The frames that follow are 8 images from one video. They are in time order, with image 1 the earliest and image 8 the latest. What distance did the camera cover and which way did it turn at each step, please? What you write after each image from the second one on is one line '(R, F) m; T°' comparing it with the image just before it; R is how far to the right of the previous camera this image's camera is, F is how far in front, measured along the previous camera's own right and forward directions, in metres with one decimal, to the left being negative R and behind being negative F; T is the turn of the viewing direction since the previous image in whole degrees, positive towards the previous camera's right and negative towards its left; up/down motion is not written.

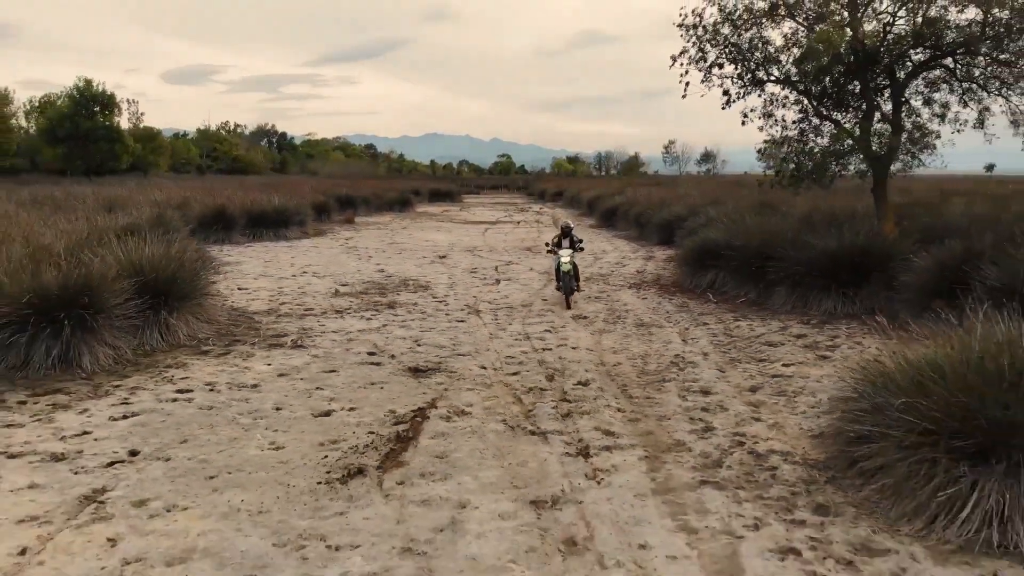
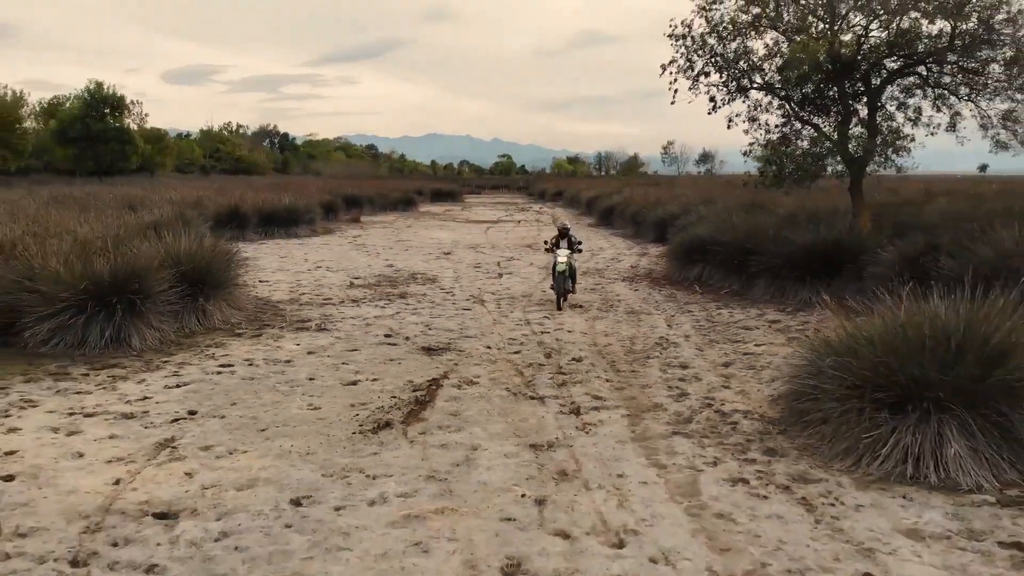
(0.0, -0.6) m; 0°
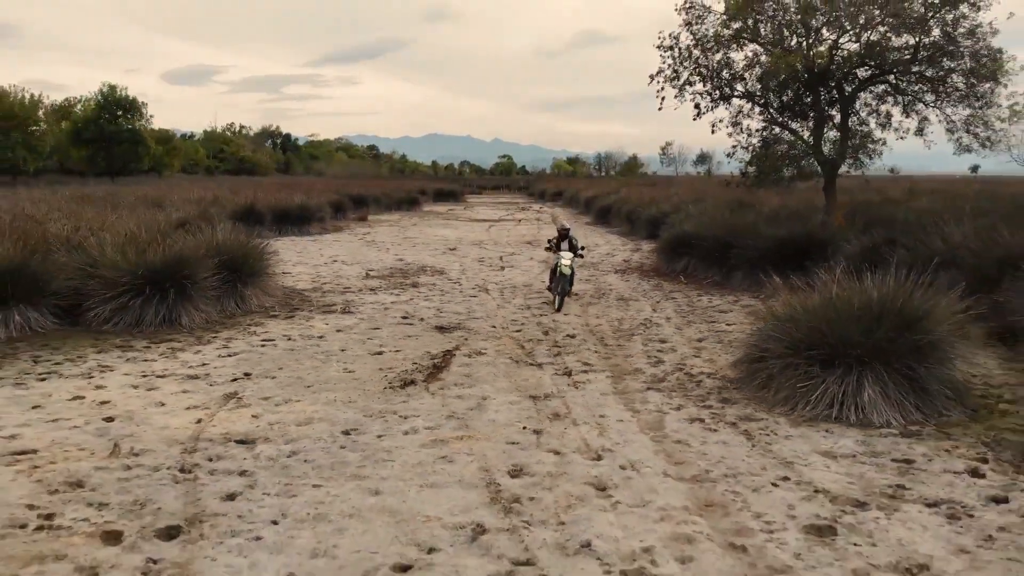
(0.0, -0.8) m; 0°
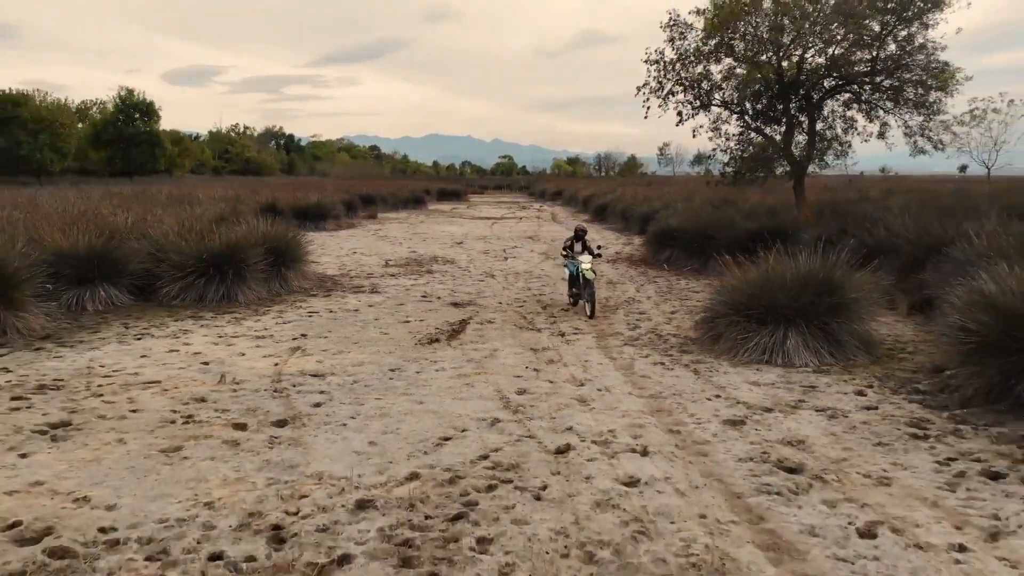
(0.0, -1.2) m; 0°
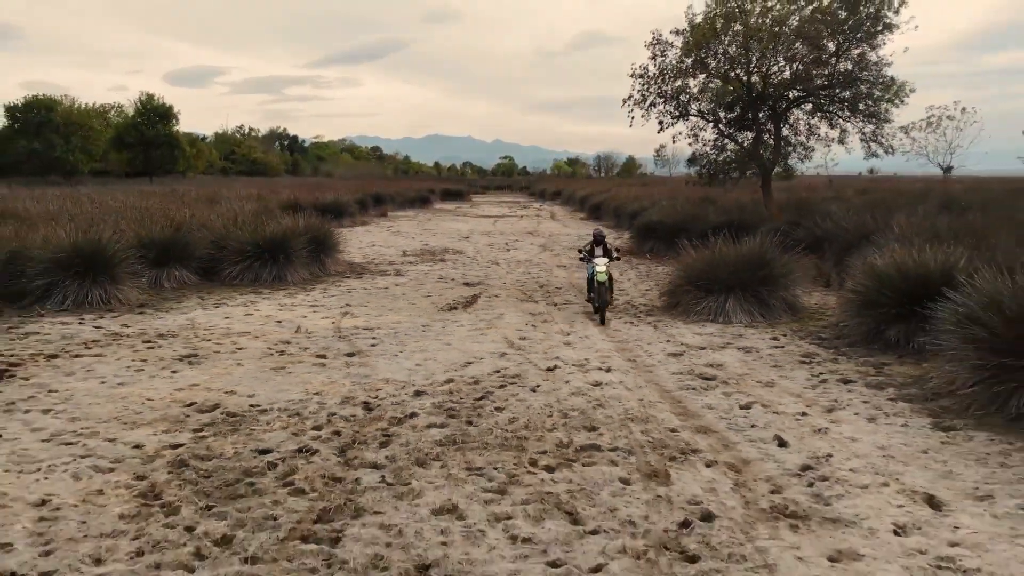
(0.0, -1.6) m; 0°
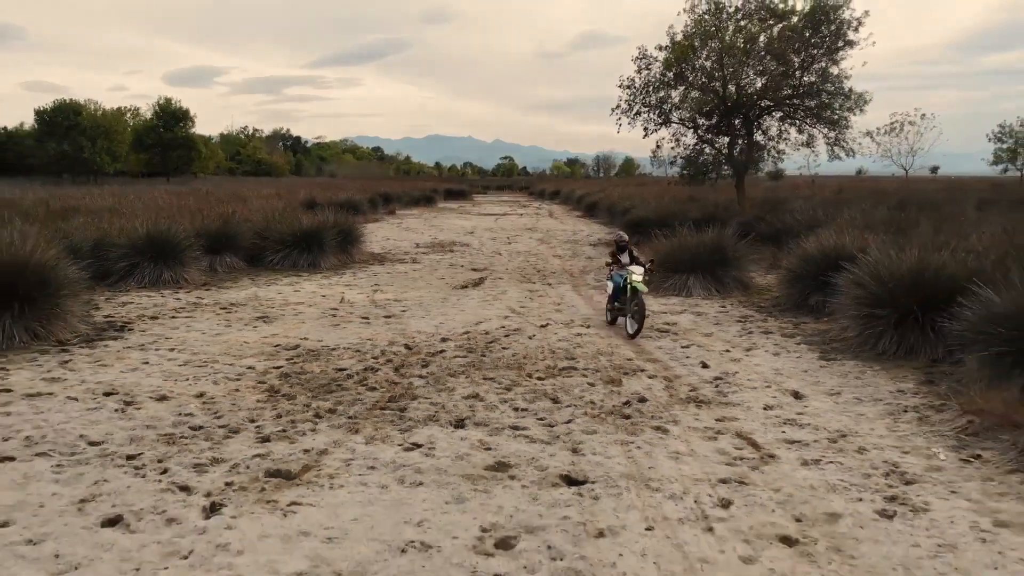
(0.0, -1.6) m; 0°
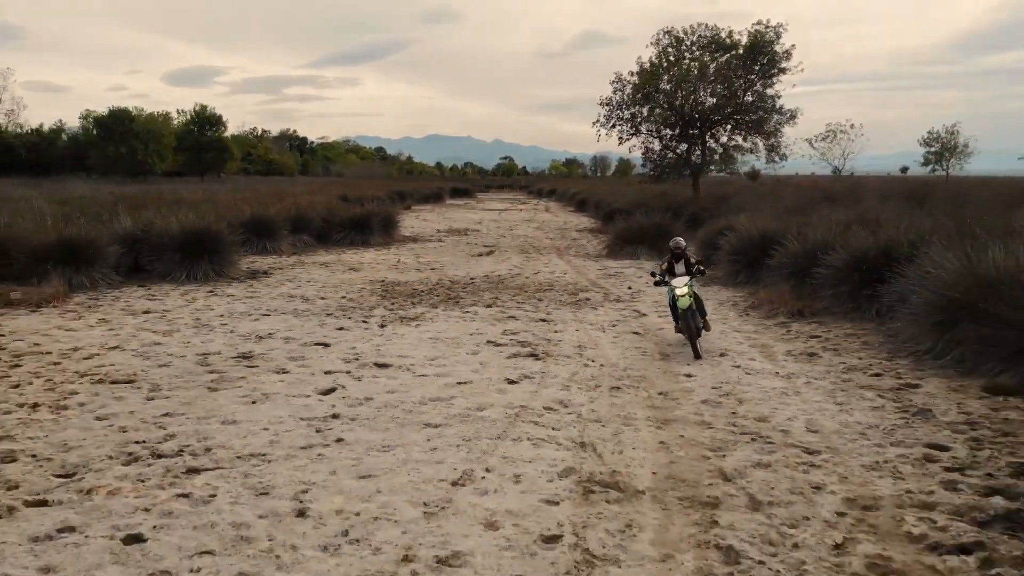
(-0.1, -3.9) m; 0°
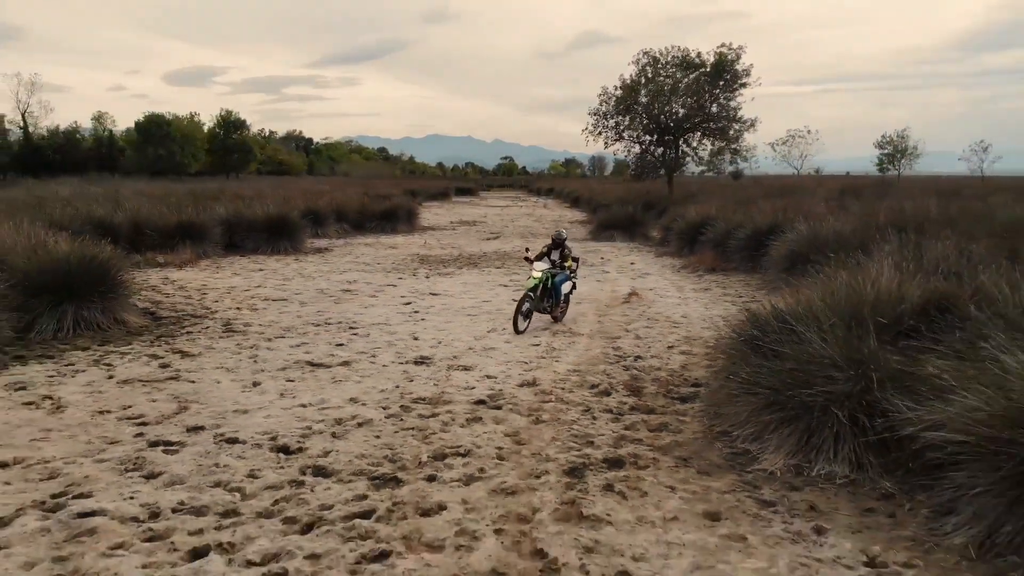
(0.0, -3.5) m; 0°
